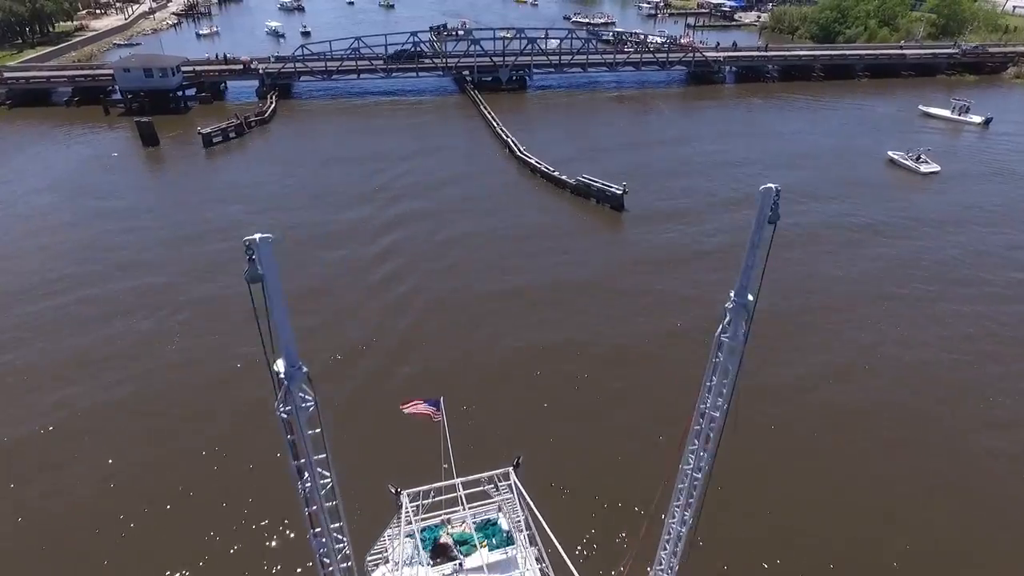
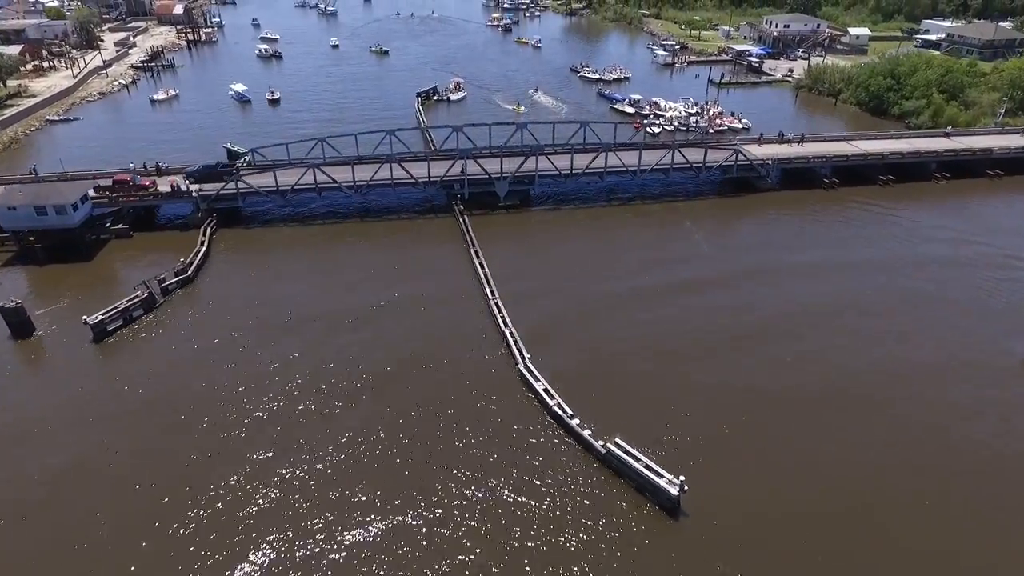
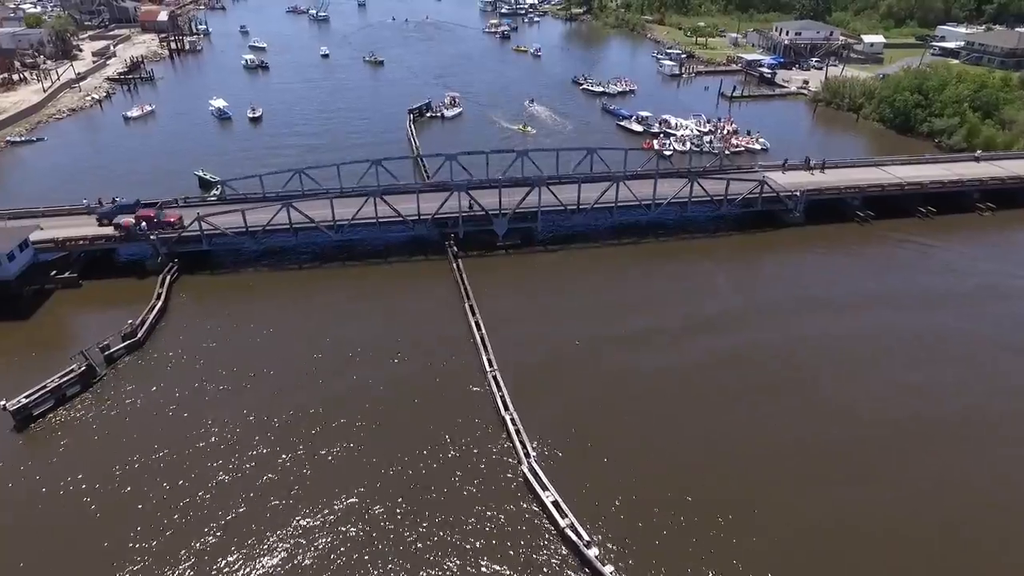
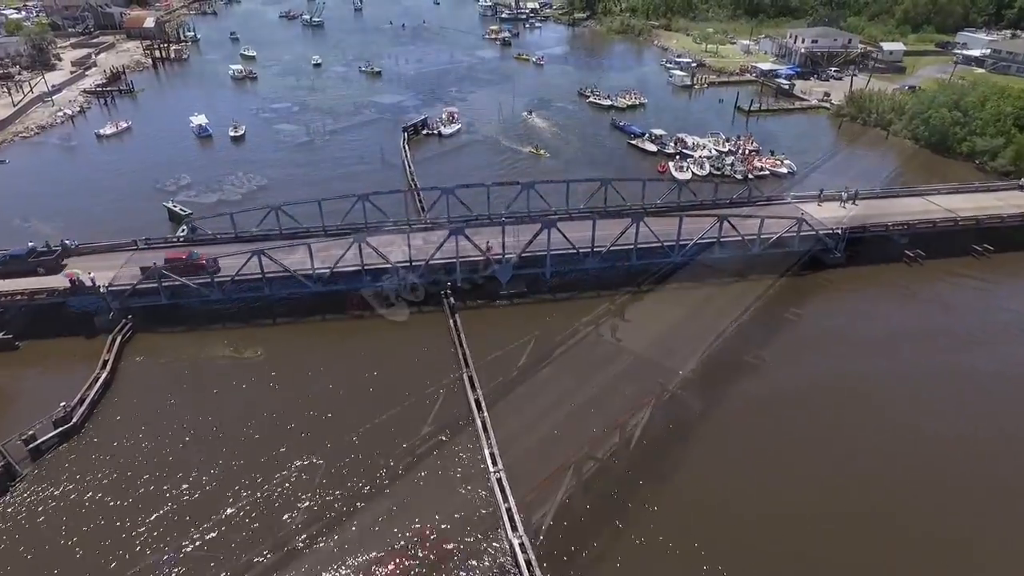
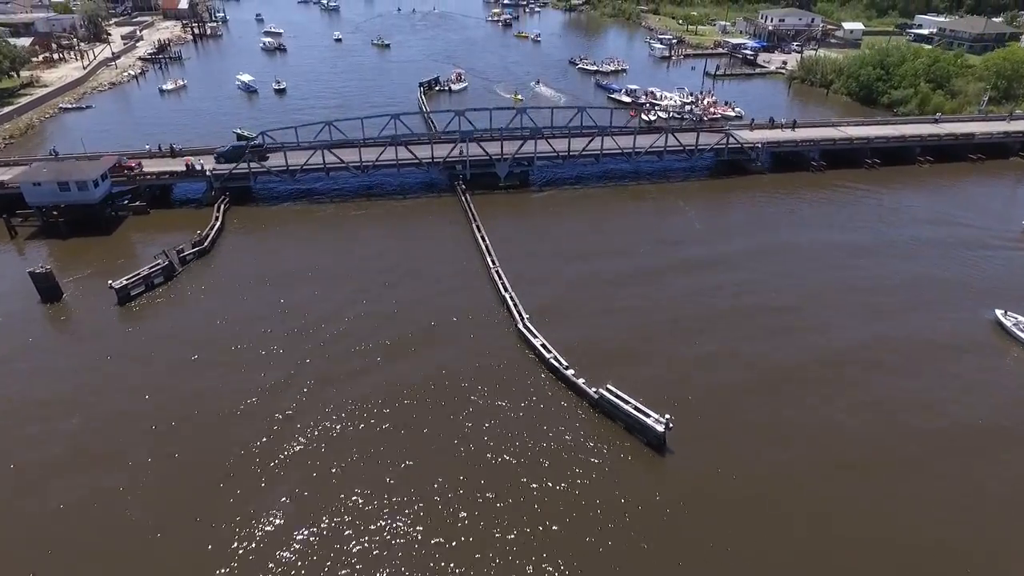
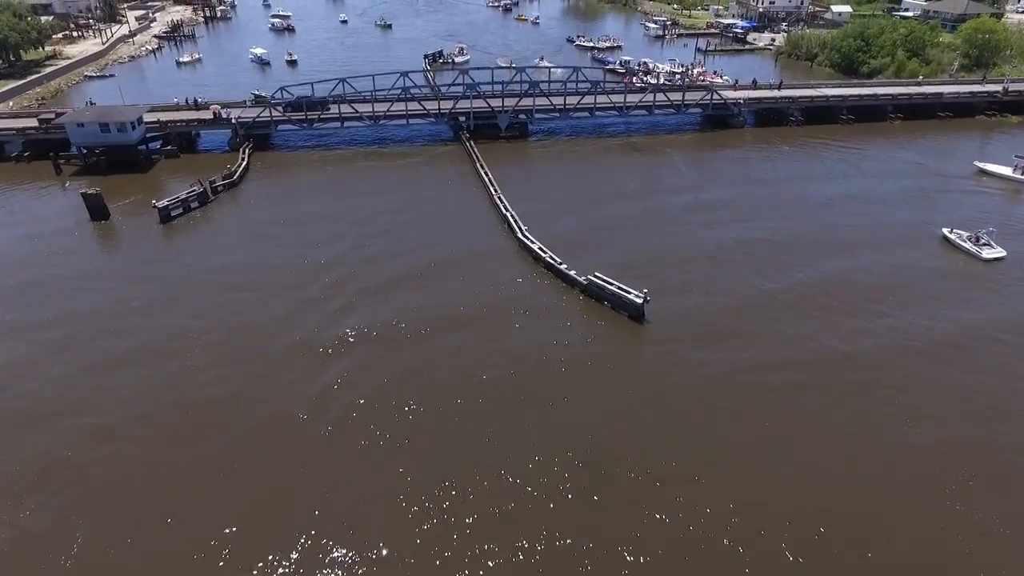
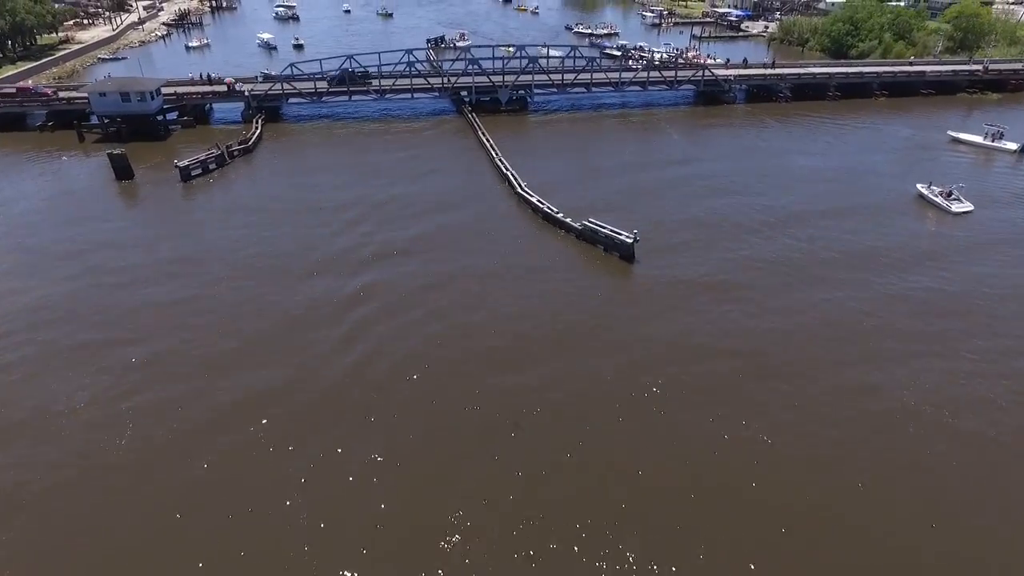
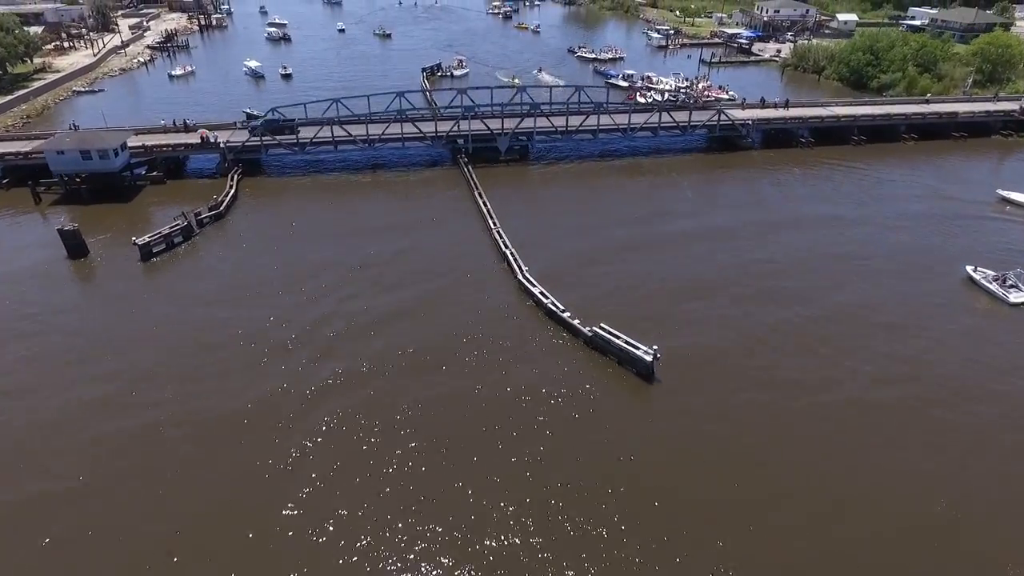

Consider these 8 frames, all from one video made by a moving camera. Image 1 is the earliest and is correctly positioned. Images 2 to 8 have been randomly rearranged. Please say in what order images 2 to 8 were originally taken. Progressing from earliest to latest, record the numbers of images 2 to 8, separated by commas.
7, 6, 8, 5, 2, 3, 4
